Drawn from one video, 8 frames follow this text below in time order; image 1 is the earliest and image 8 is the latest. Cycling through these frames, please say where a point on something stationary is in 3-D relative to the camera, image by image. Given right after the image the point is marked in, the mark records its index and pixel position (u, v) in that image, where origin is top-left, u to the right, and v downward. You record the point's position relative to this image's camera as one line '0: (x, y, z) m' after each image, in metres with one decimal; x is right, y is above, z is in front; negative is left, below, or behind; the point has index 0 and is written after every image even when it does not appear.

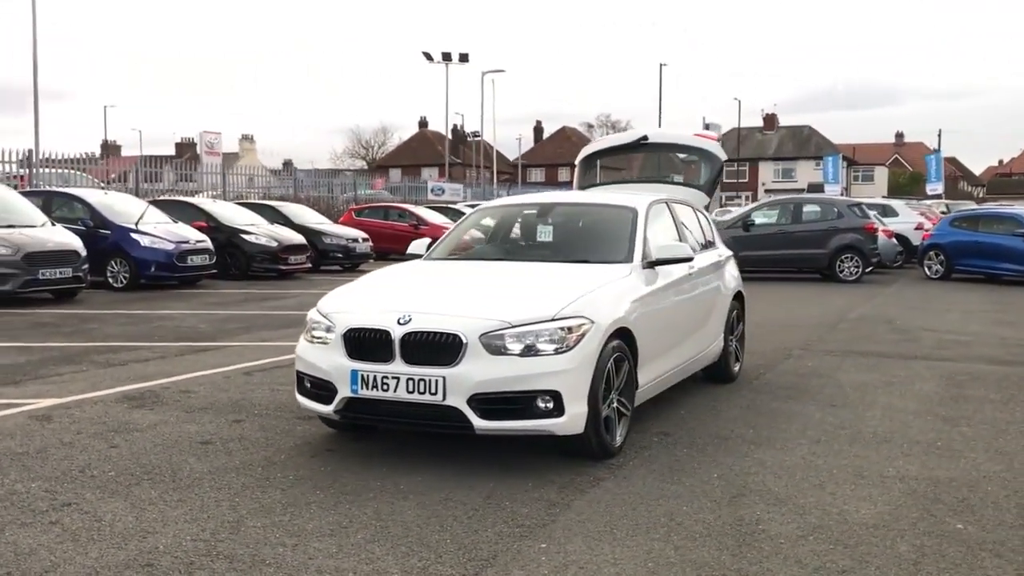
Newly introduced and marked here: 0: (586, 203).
0: (+0.4, +0.6, +6.6) m
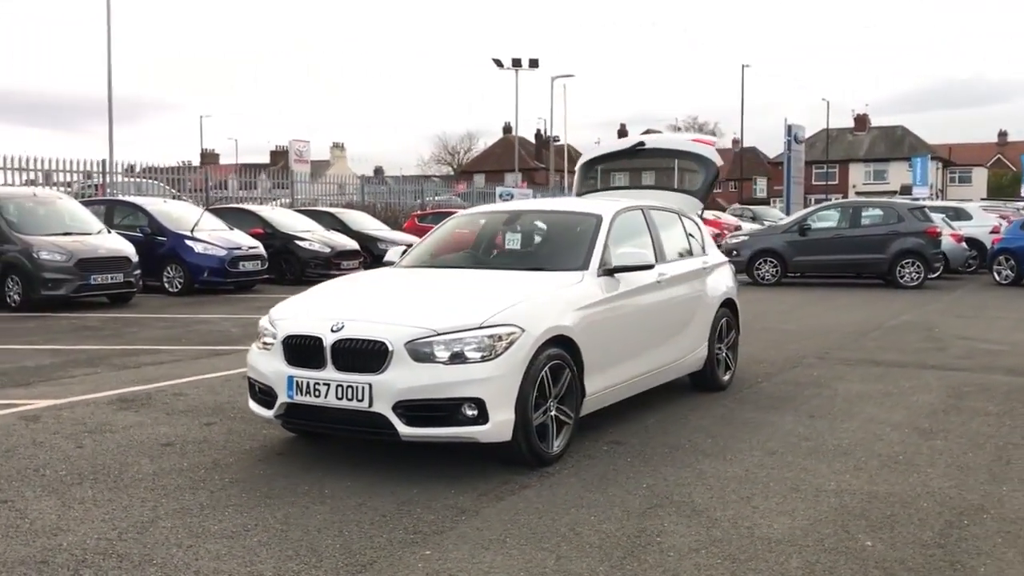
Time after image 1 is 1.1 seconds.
0: (+0.2, +0.5, +6.6) m
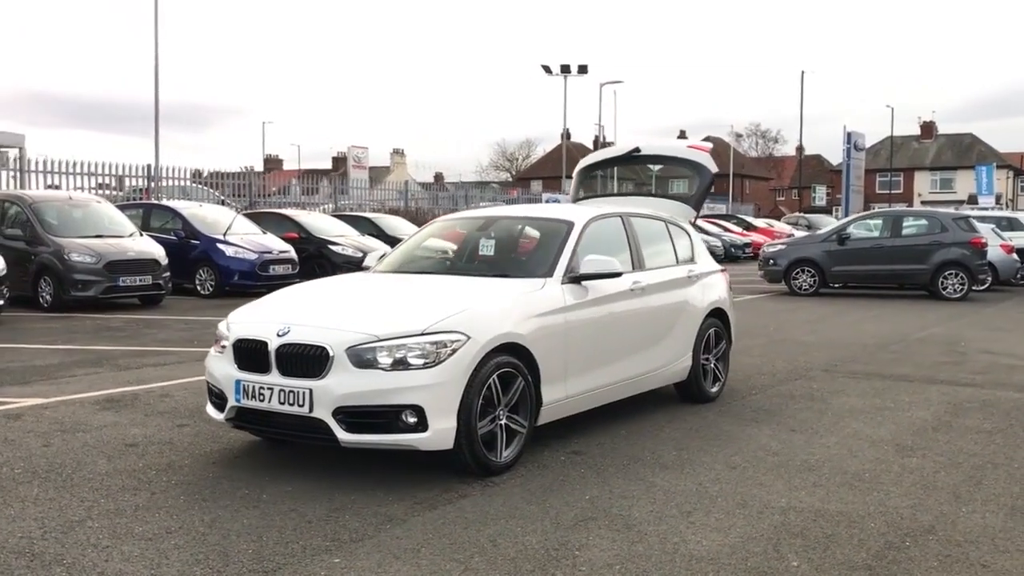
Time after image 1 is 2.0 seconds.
0: (+0.1, +0.5, +6.5) m
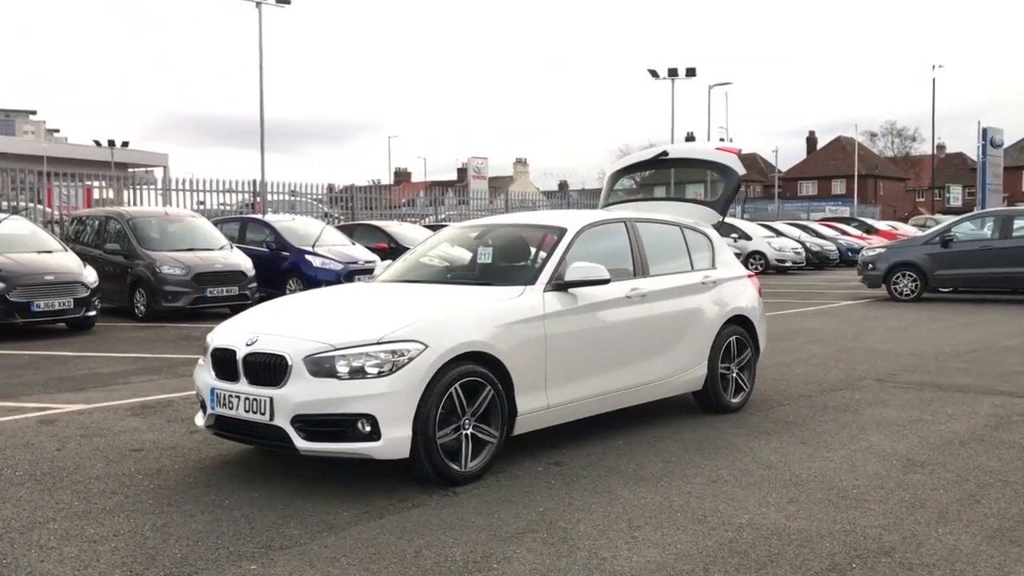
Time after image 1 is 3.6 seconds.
0: (+0.1, +0.4, +6.5) m
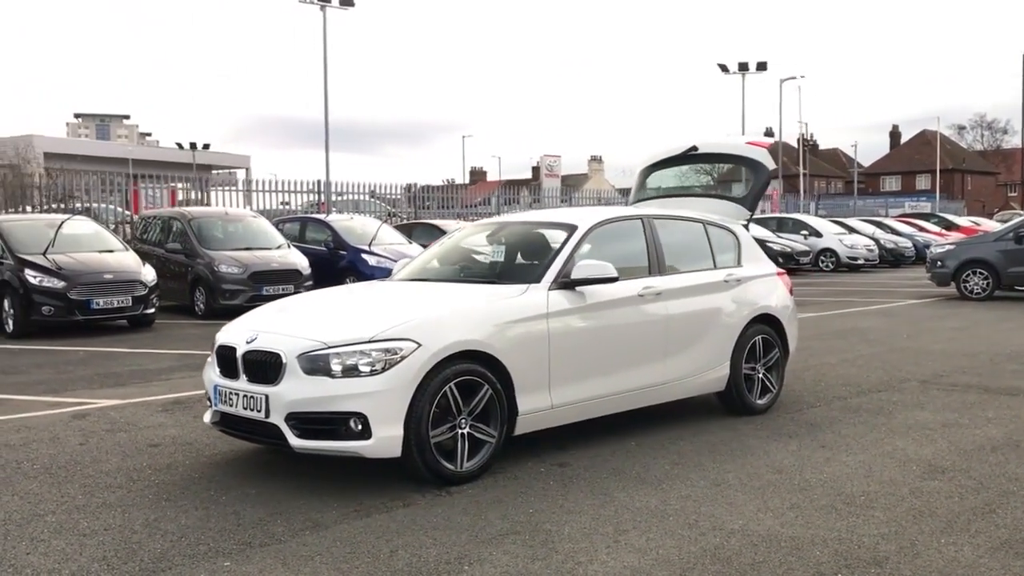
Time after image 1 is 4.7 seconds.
0: (+0.2, +0.4, +6.4) m
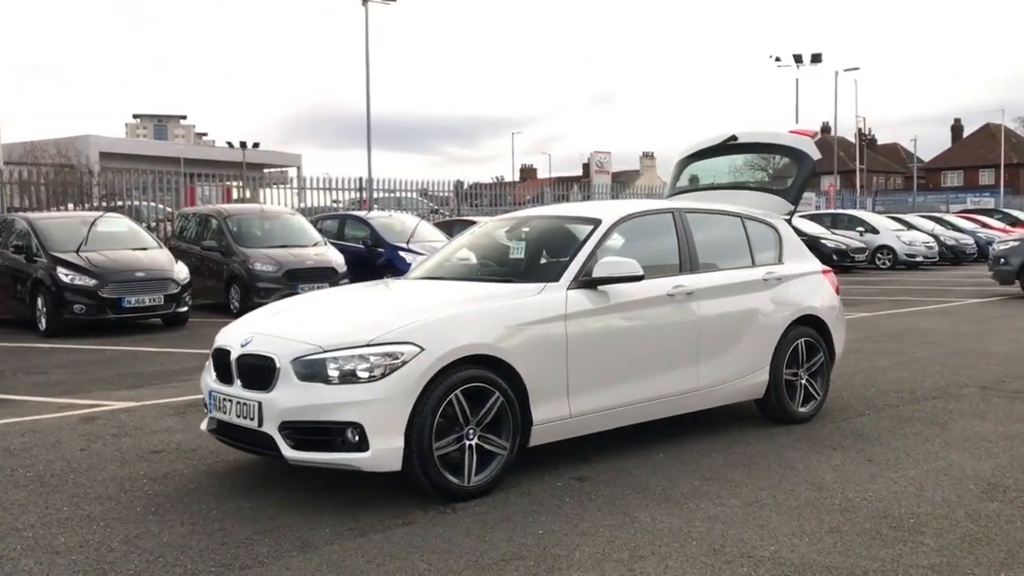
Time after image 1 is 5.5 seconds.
0: (+0.3, +0.4, +6.0) m
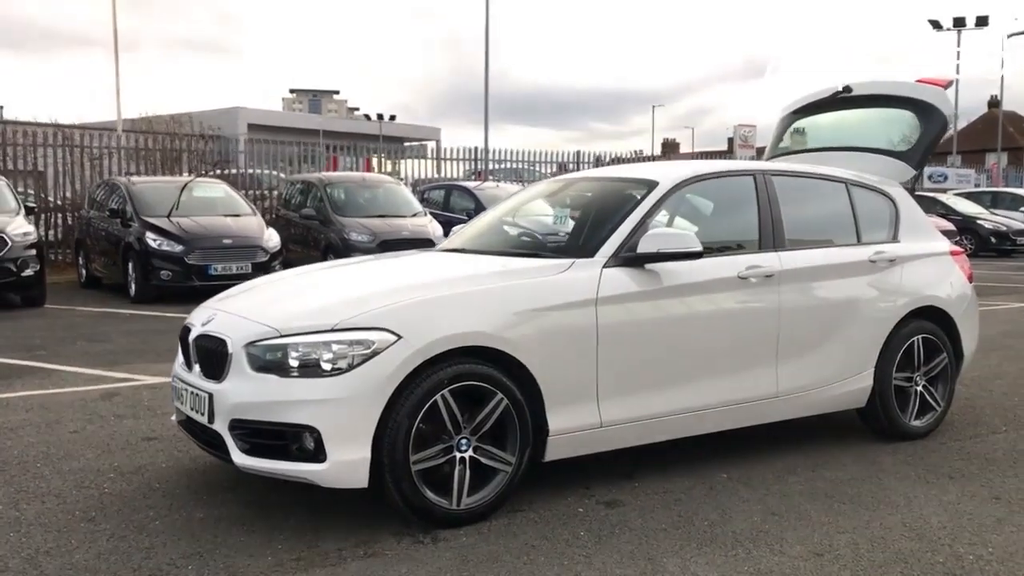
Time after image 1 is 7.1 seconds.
0: (+0.5, +0.5, +4.9) m
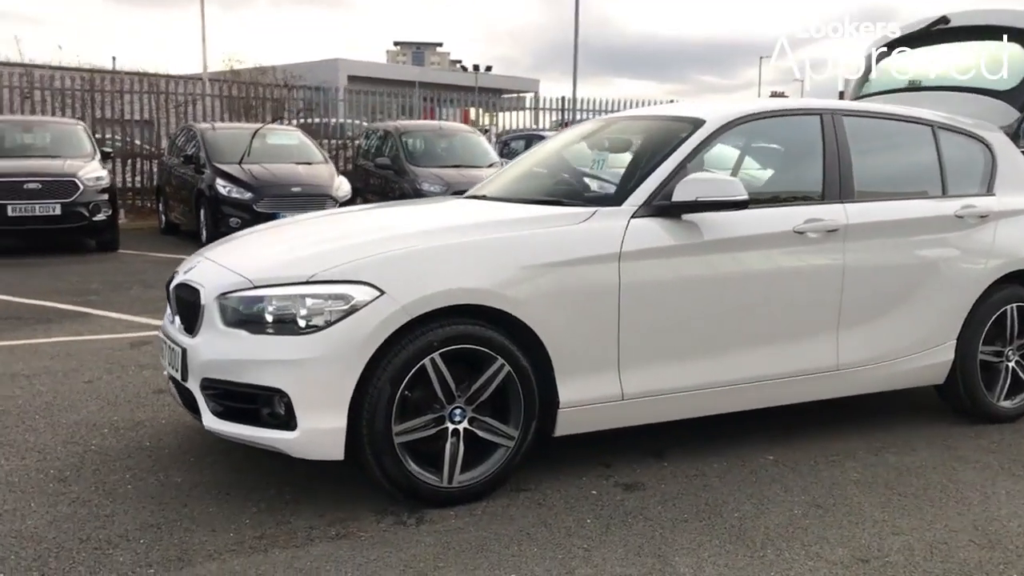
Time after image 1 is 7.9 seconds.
0: (+0.6, +0.7, +4.4) m
